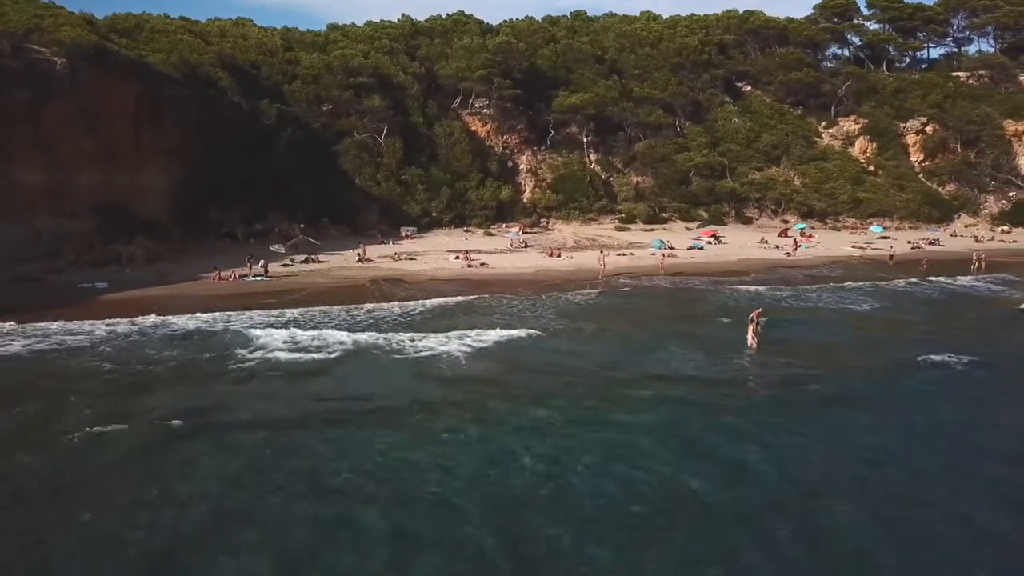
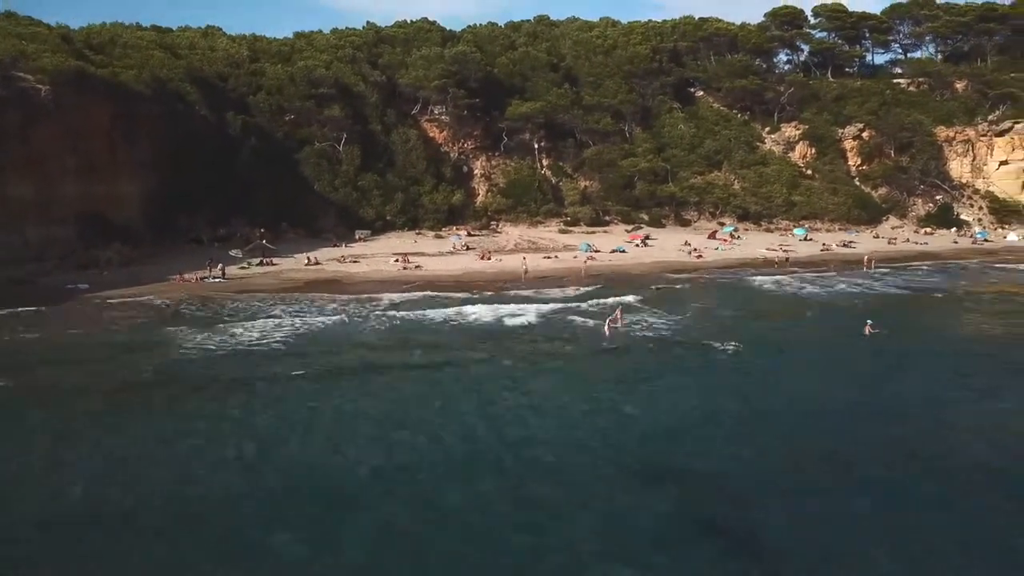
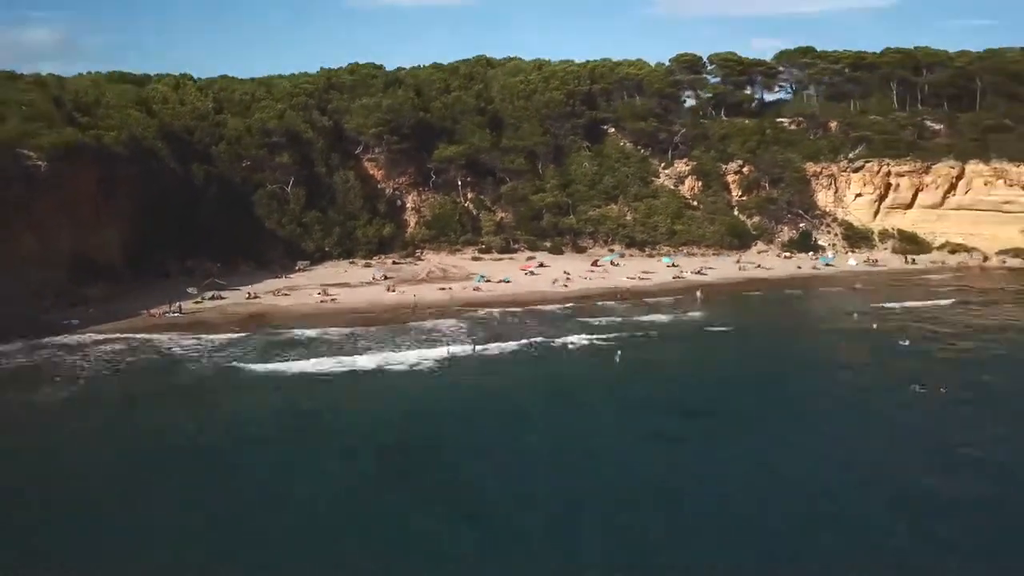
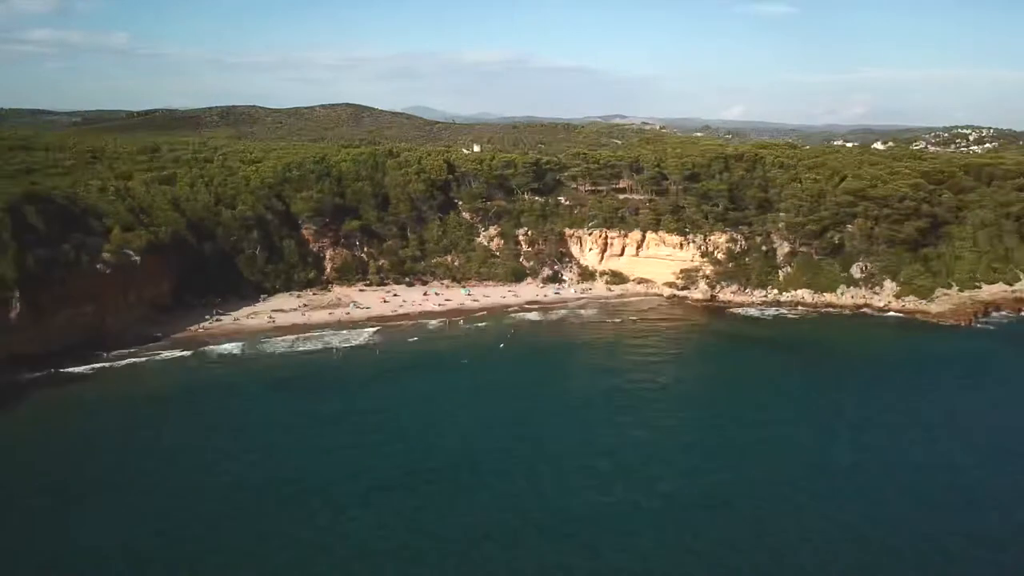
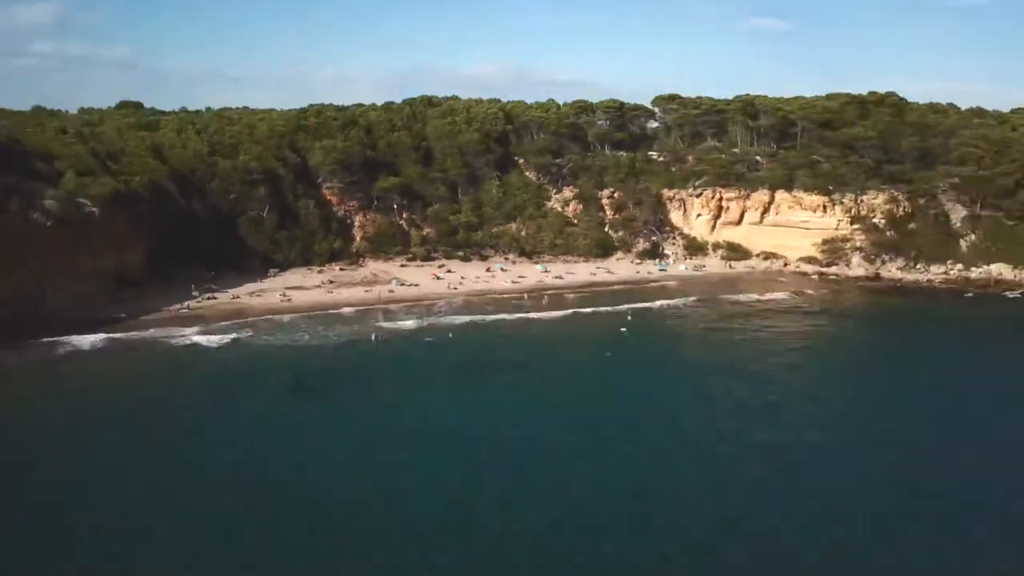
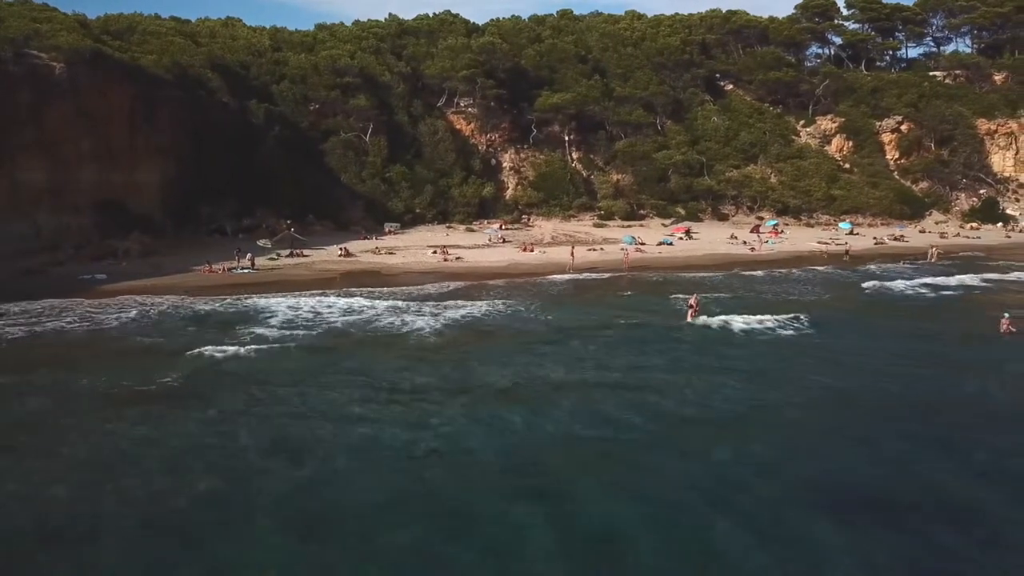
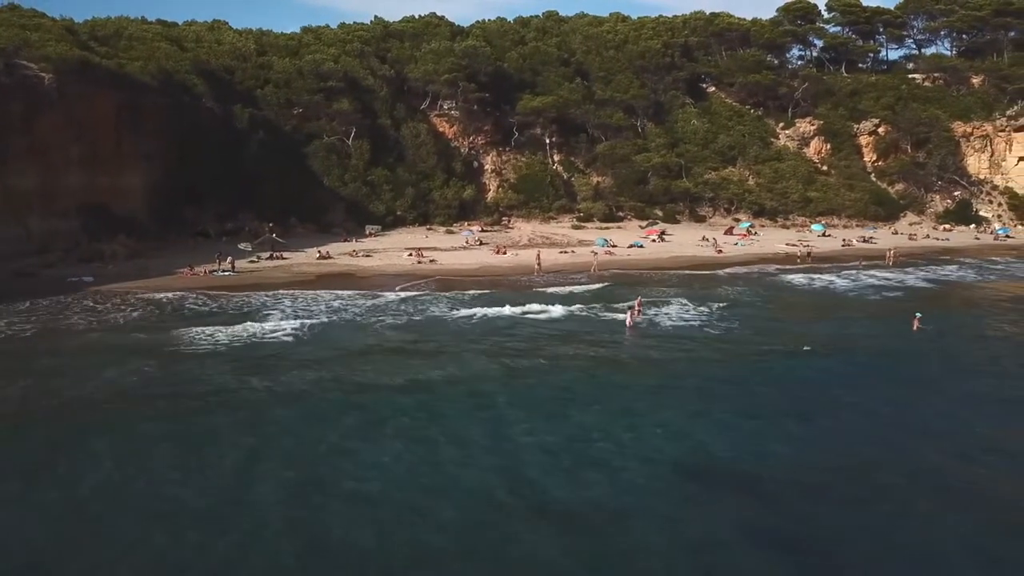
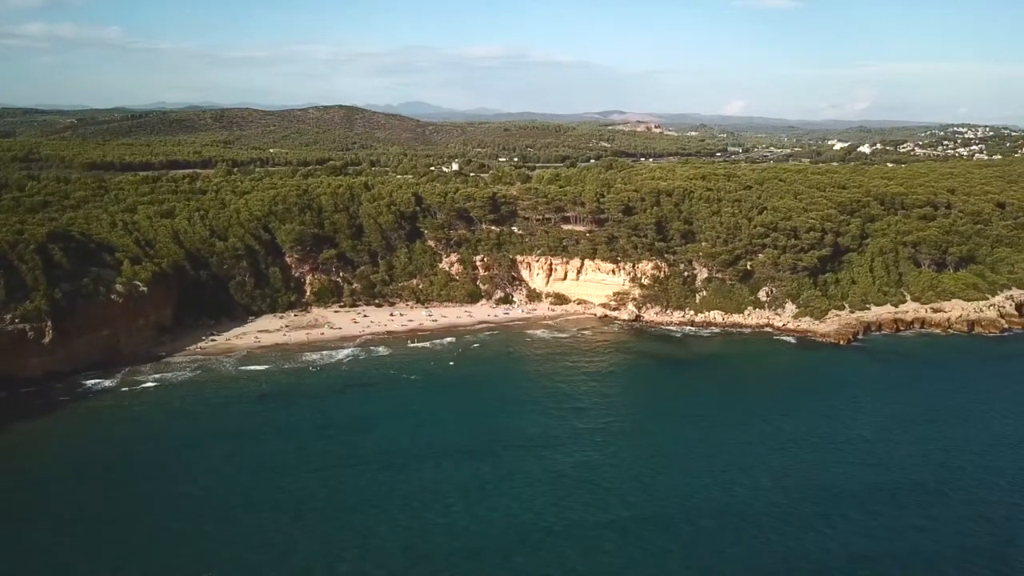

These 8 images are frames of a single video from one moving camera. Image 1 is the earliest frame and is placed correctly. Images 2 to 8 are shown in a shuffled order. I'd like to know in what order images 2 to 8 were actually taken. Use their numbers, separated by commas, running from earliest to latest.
6, 7, 2, 3, 5, 4, 8
